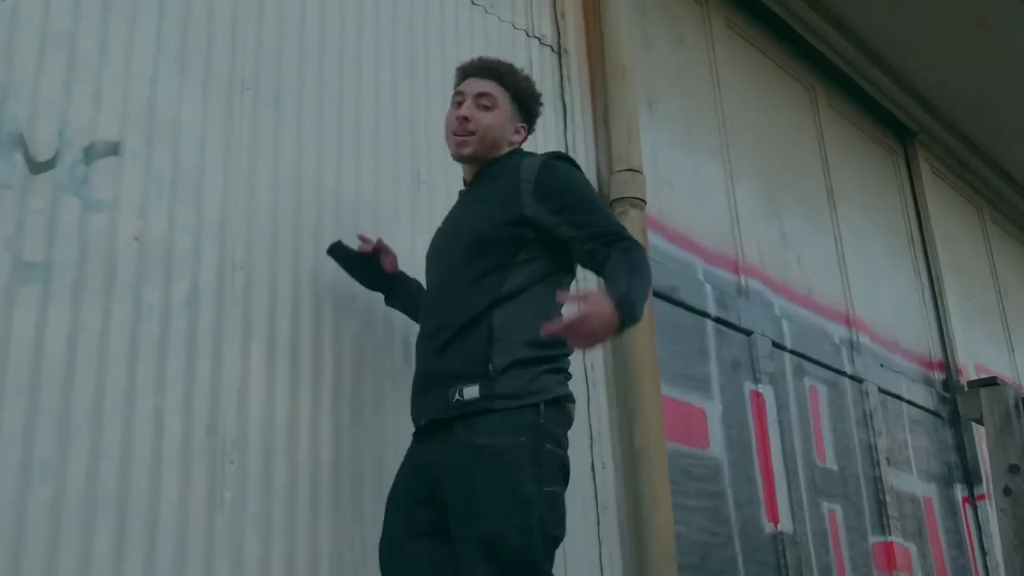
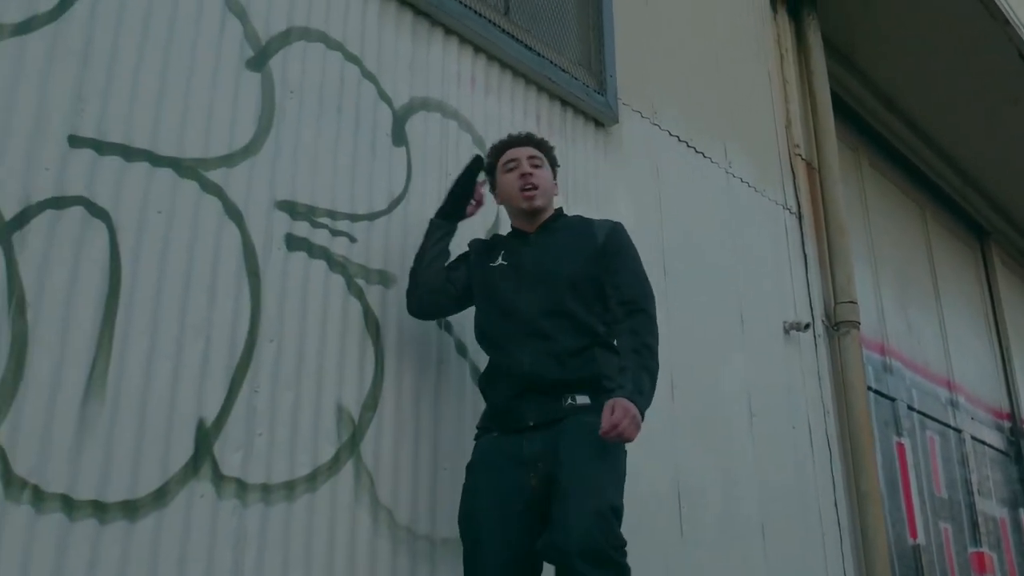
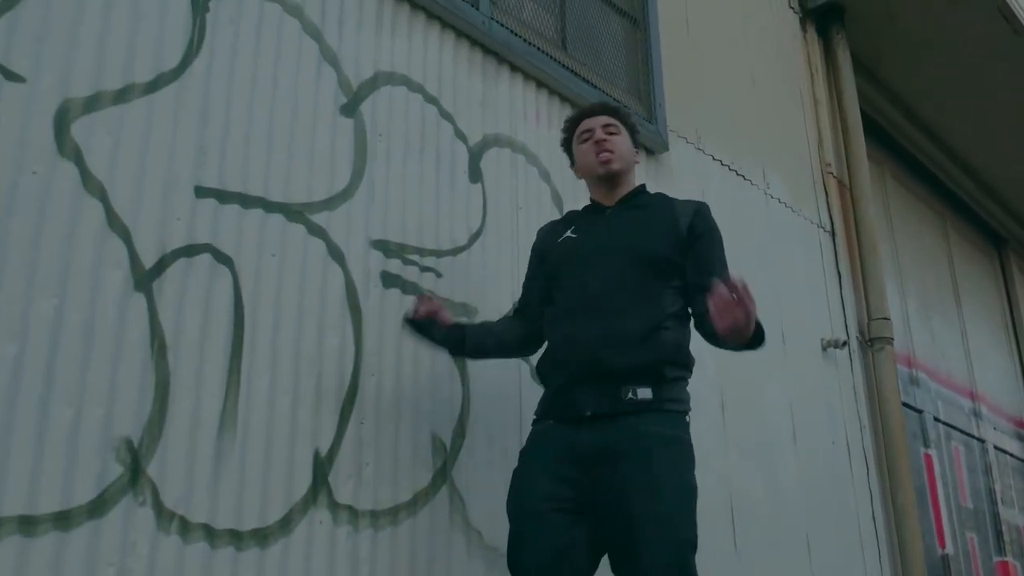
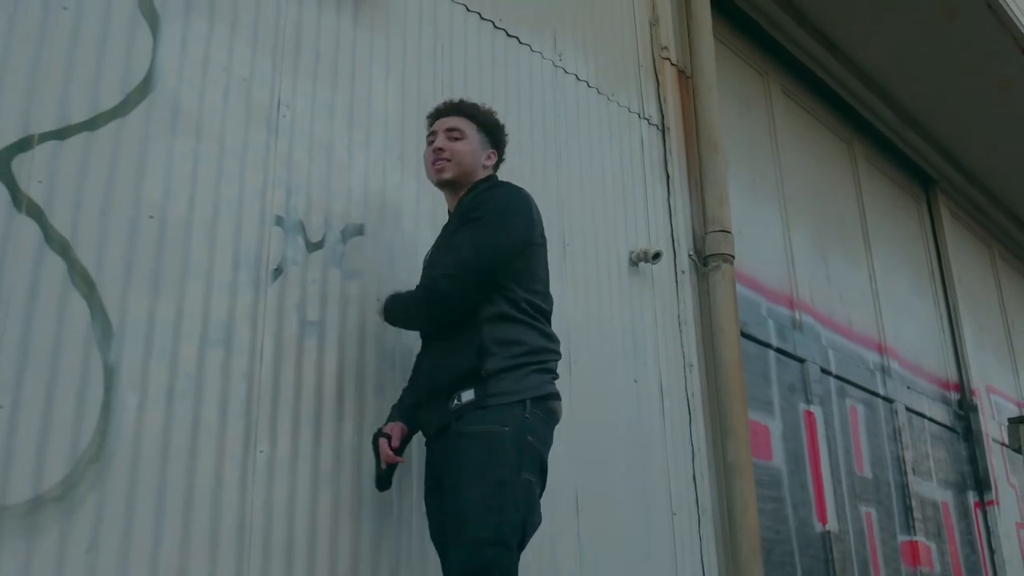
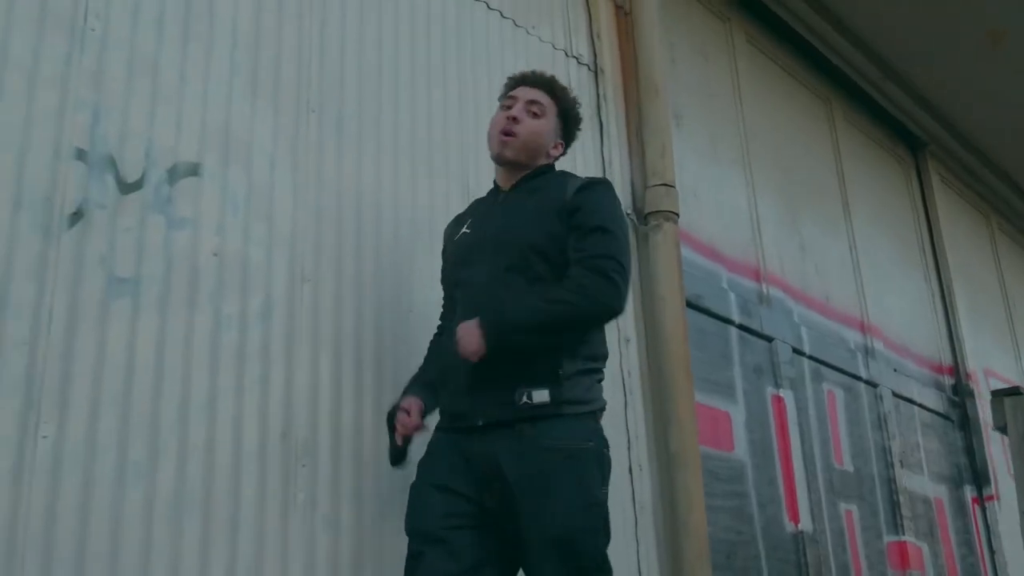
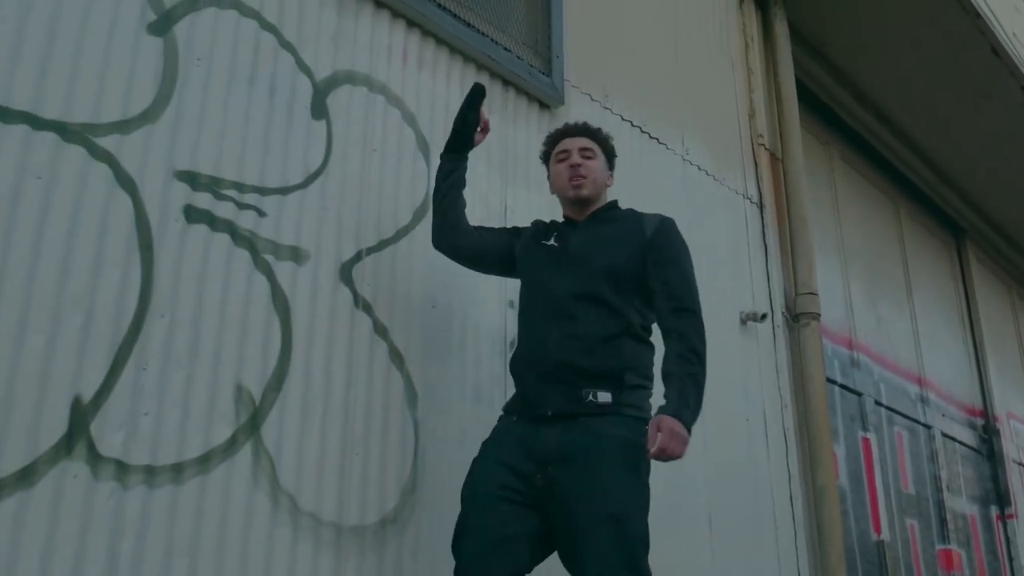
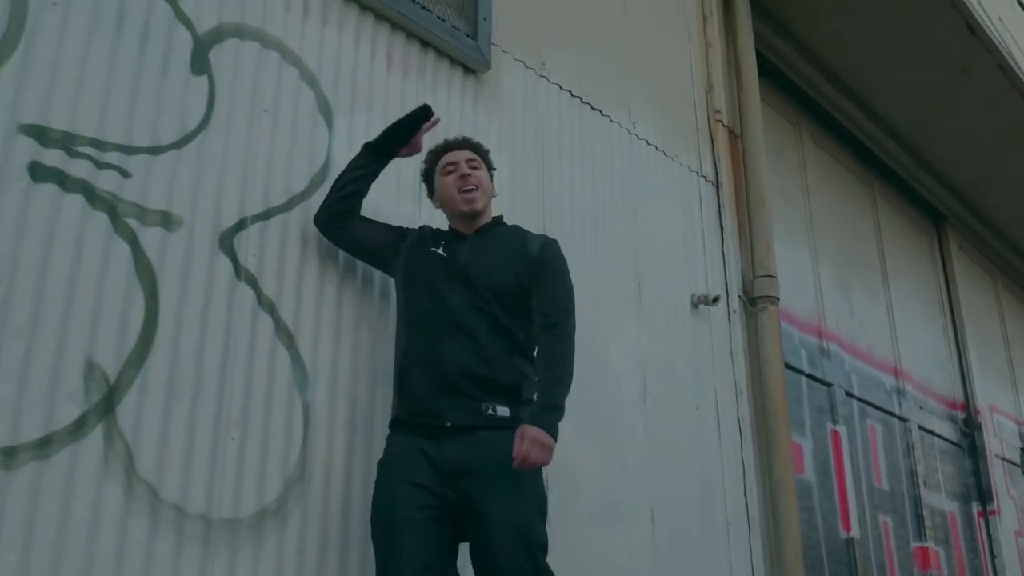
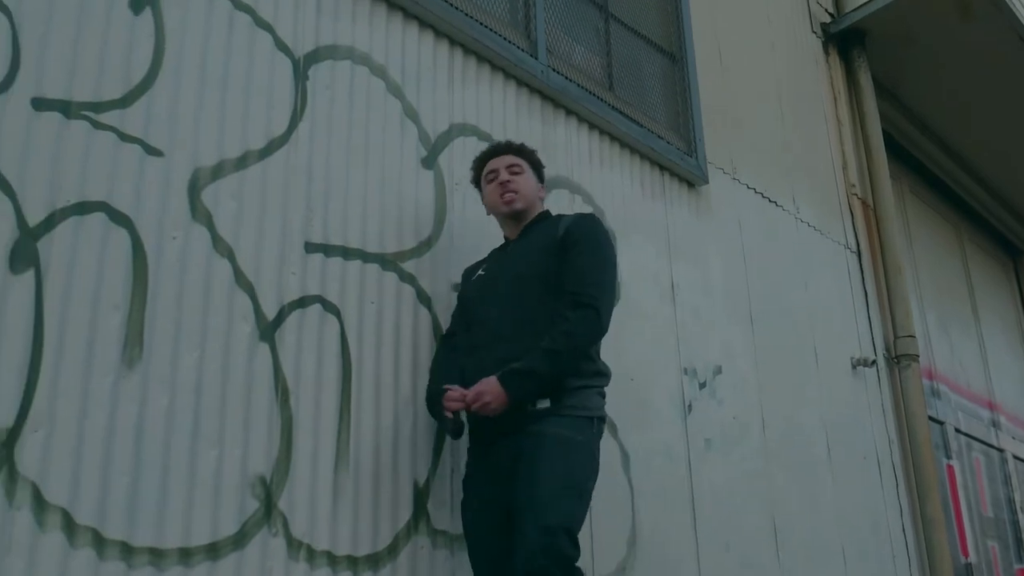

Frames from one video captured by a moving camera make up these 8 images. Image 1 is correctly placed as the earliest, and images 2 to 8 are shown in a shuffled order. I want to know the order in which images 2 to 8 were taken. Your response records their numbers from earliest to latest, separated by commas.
5, 4, 7, 6, 2, 3, 8
